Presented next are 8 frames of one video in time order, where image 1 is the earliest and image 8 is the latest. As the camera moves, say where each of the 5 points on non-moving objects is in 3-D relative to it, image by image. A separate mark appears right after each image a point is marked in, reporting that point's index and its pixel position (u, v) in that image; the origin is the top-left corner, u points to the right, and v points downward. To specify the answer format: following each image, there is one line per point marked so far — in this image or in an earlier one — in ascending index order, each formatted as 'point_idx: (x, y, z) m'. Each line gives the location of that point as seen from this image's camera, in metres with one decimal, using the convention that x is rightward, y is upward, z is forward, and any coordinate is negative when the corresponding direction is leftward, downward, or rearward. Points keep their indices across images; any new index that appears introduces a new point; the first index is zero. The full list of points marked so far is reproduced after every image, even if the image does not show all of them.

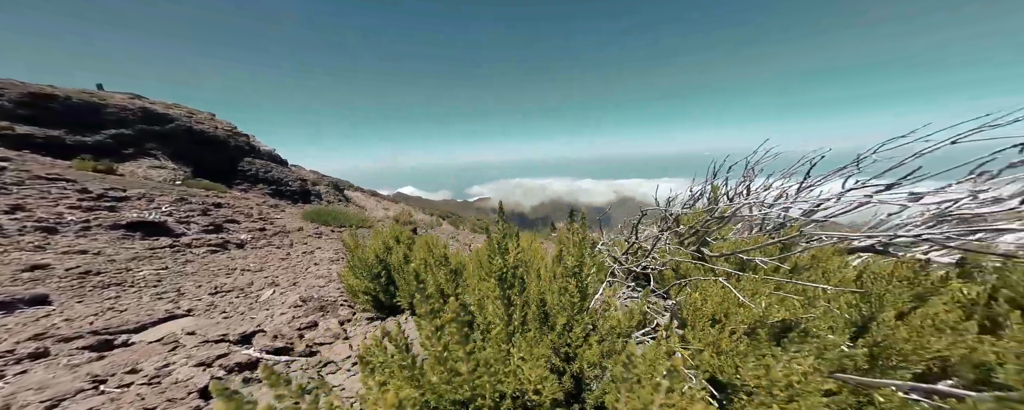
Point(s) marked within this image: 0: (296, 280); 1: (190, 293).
0: (-2.2, -0.8, +3.3) m
1: (-2.6, -0.7, +2.7) m
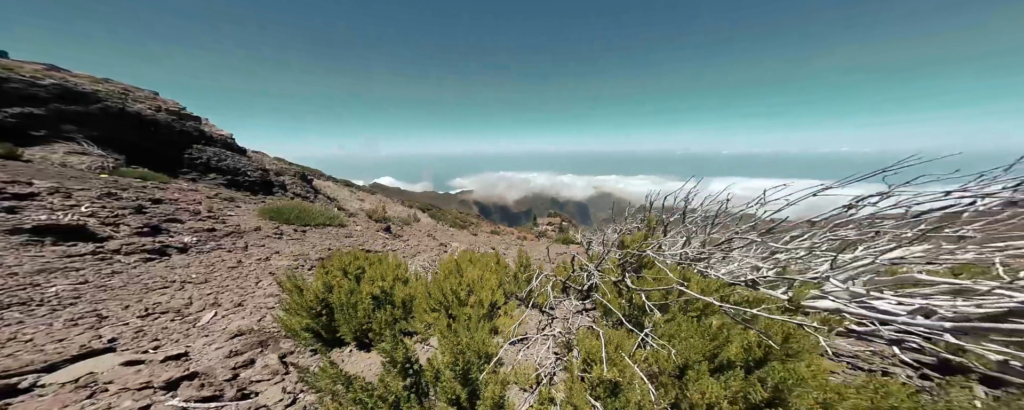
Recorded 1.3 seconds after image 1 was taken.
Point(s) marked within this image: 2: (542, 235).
0: (-2.4, -0.8, +2.9) m
1: (-2.8, -0.8, +2.3) m
2: (+0.7, -1.2, +11.4) m
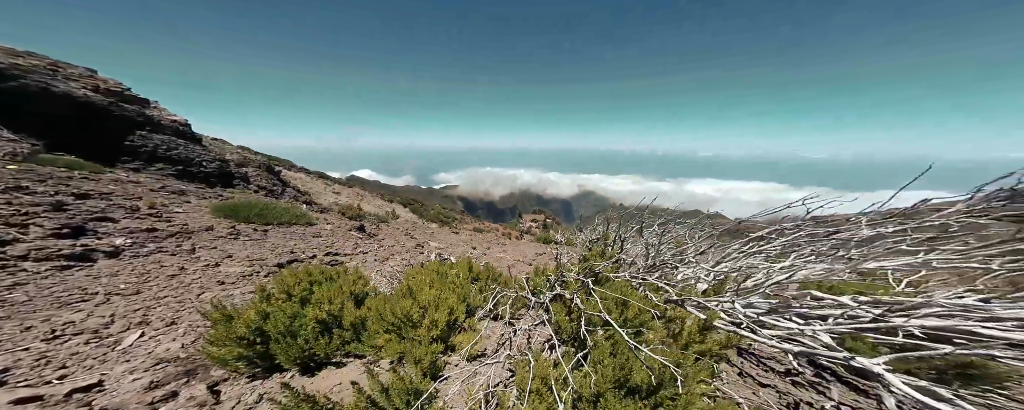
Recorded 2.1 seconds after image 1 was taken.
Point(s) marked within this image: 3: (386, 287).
0: (-2.6, -0.8, +2.6) m
1: (-3.0, -0.8, +2.0) m
2: (+0.3, -1.0, +11.2) m
3: (-1.7, -1.2, +4.4) m
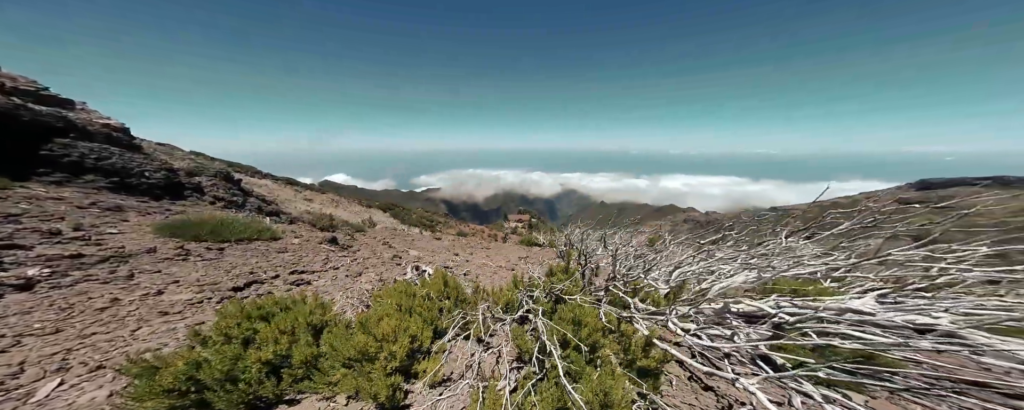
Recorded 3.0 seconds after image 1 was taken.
0: (-2.7, -1.0, +2.2) m
1: (-3.1, -1.0, +1.6) m
2: (-0.2, -1.1, +10.9) m
3: (-1.9, -1.4, +4.0) m
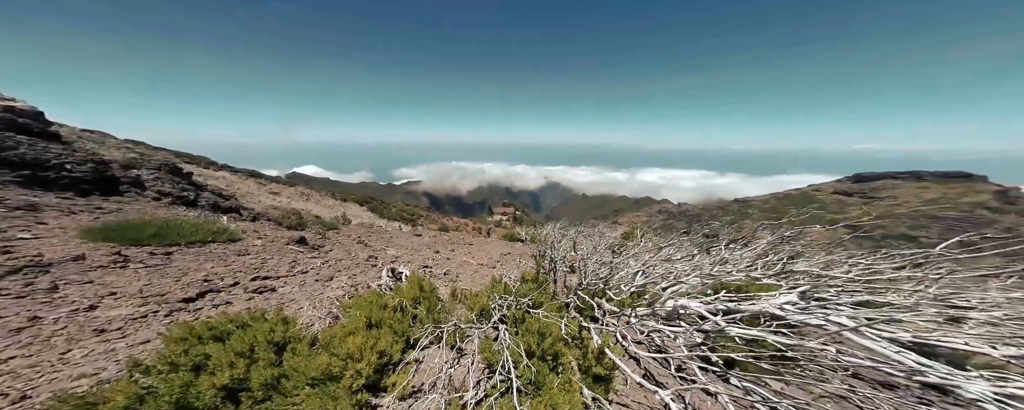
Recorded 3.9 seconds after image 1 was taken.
0: (-2.8, -1.0, +1.8) m
1: (-3.1, -1.0, +1.2) m
2: (-0.8, -0.8, +10.7) m
3: (-2.1, -1.4, +3.8) m
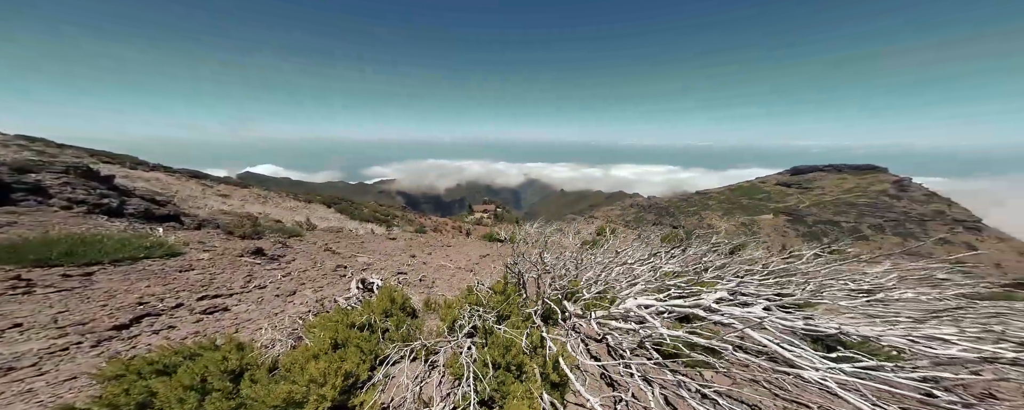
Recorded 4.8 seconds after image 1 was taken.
0: (-2.8, -1.1, +1.4) m
1: (-3.1, -1.1, +0.7) m
2: (-1.4, -0.8, +10.4) m
3: (-2.3, -1.4, +3.3) m
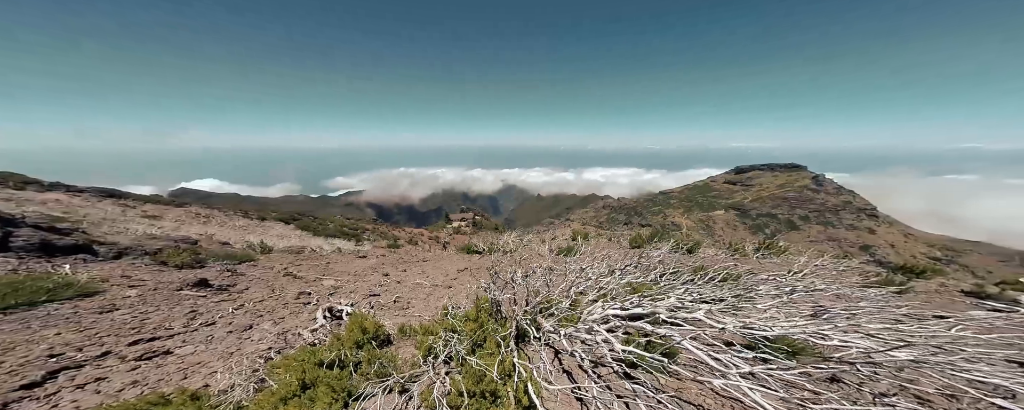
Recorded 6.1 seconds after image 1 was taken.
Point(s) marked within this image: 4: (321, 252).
0: (-2.8, -1.3, +0.8) m
1: (-3.0, -1.3, +0.2) m
2: (-2.0, -1.1, +9.9) m
3: (-2.3, -1.6, +2.8) m
4: (-3.7, -0.9, +7.1) m
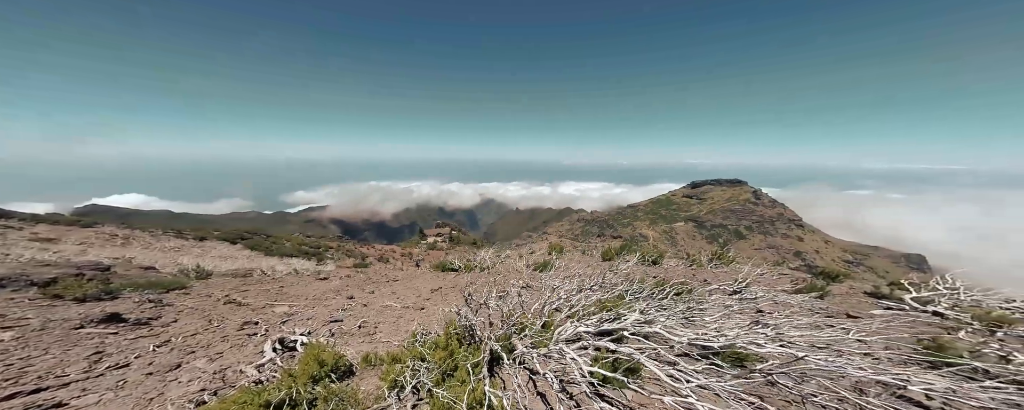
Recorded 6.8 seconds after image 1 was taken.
0: (-2.9, -1.4, +0.3) m
1: (-3.1, -1.3, -0.4) m
2: (-2.7, -1.5, +9.4) m
3: (-2.6, -1.8, +2.3) m
4: (-4.1, -1.2, +6.5) m
